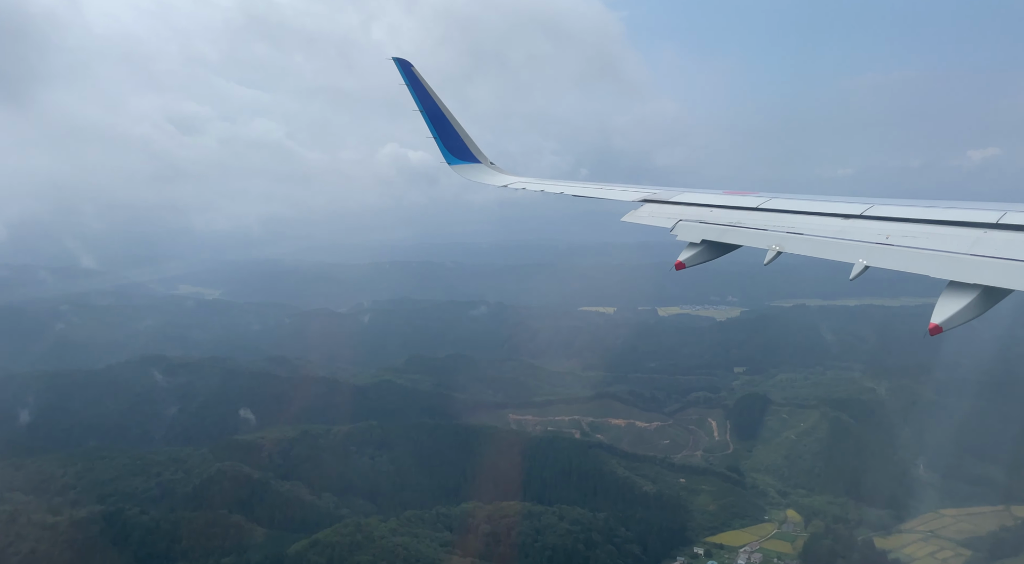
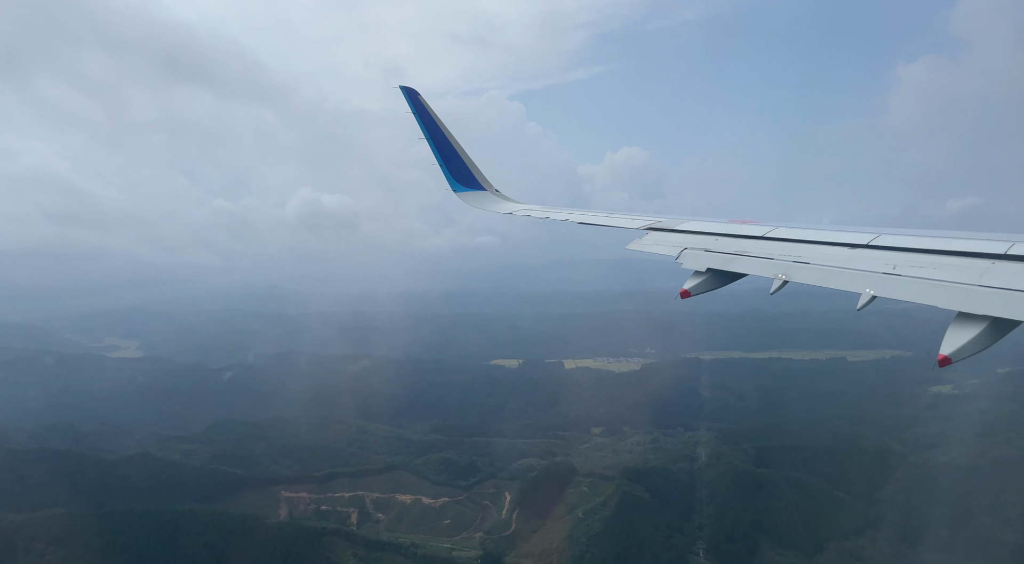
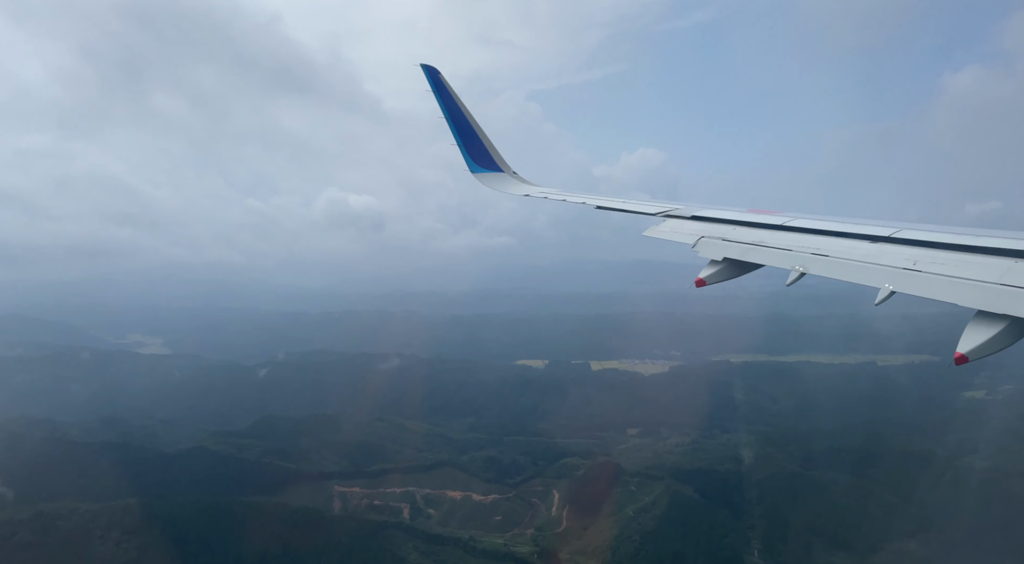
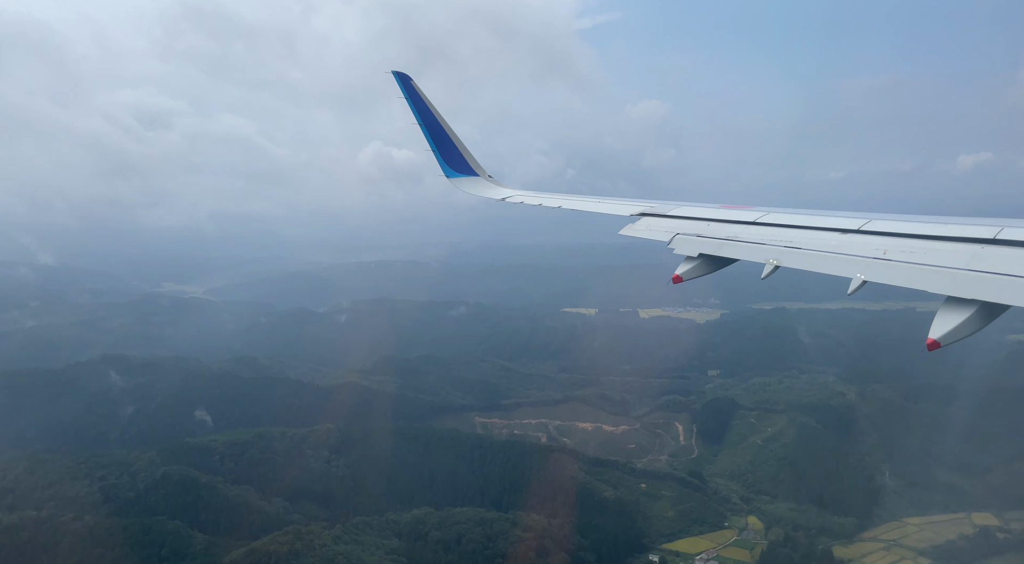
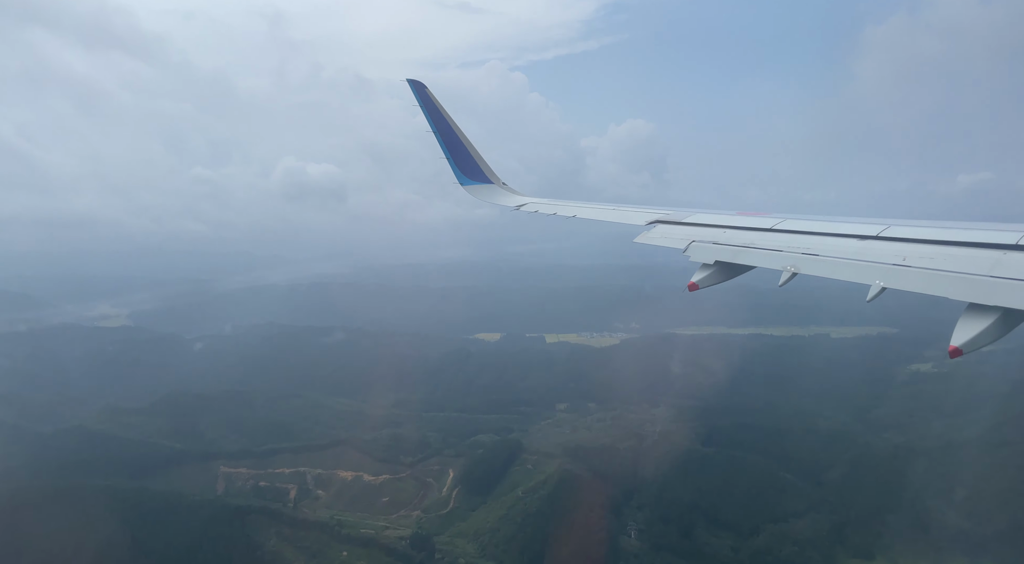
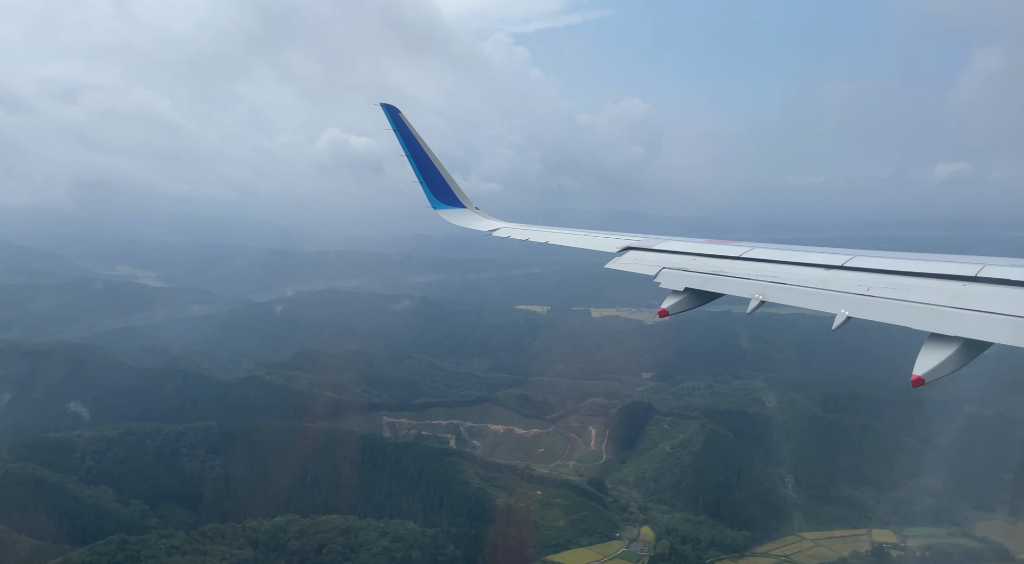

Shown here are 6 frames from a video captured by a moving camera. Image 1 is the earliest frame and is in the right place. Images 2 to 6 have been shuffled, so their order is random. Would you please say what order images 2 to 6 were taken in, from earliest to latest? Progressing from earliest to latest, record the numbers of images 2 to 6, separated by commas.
4, 6, 3, 2, 5
